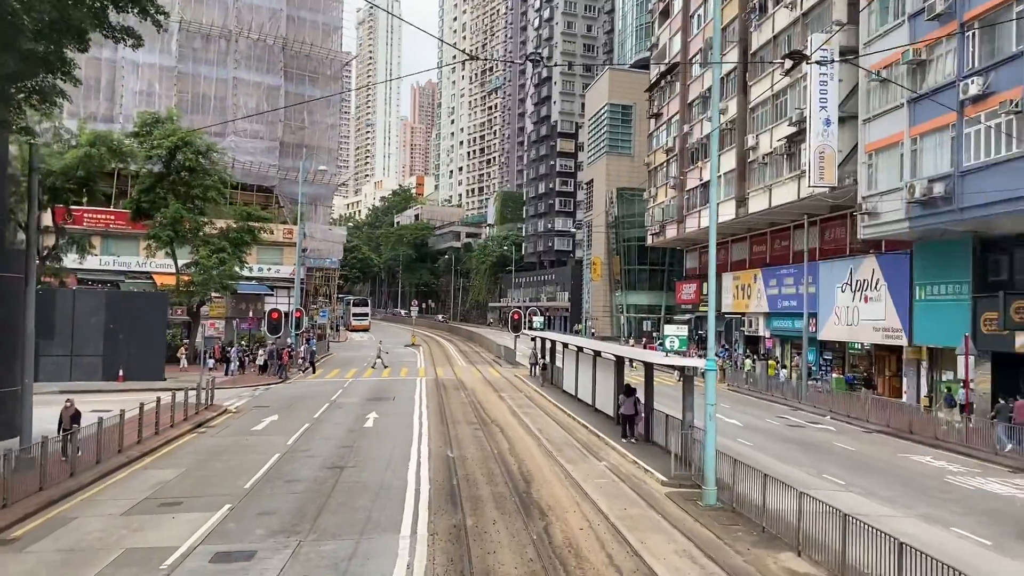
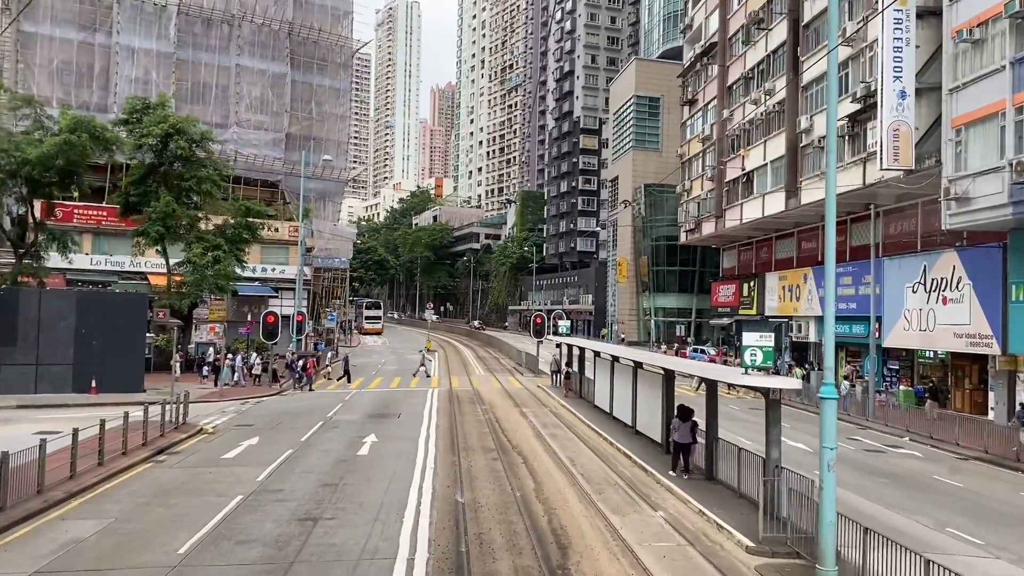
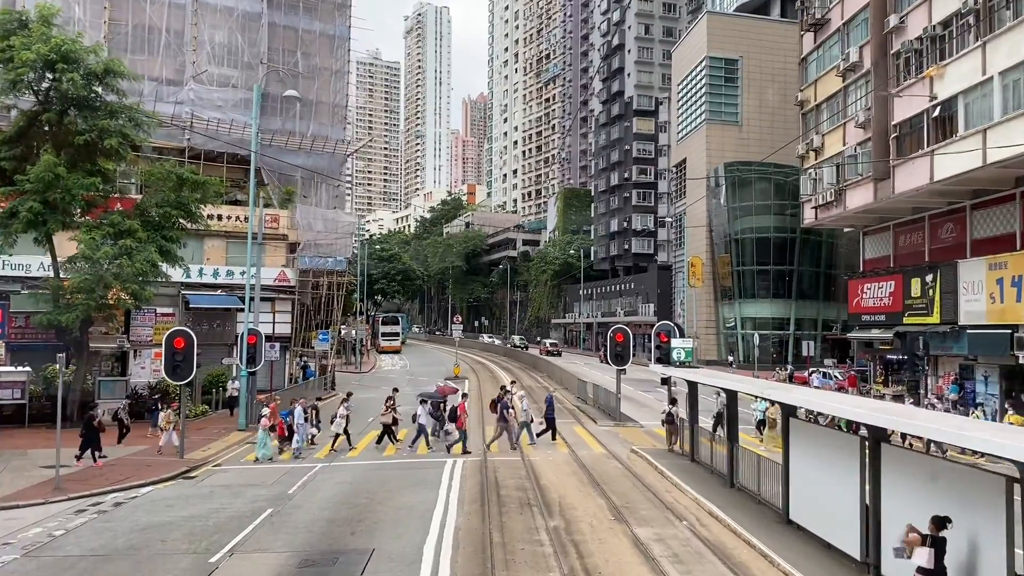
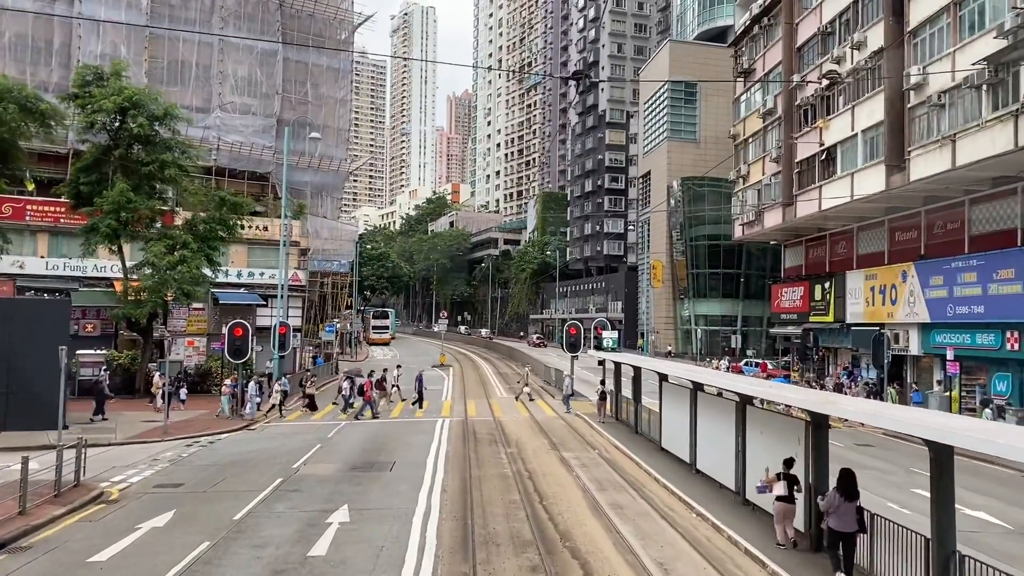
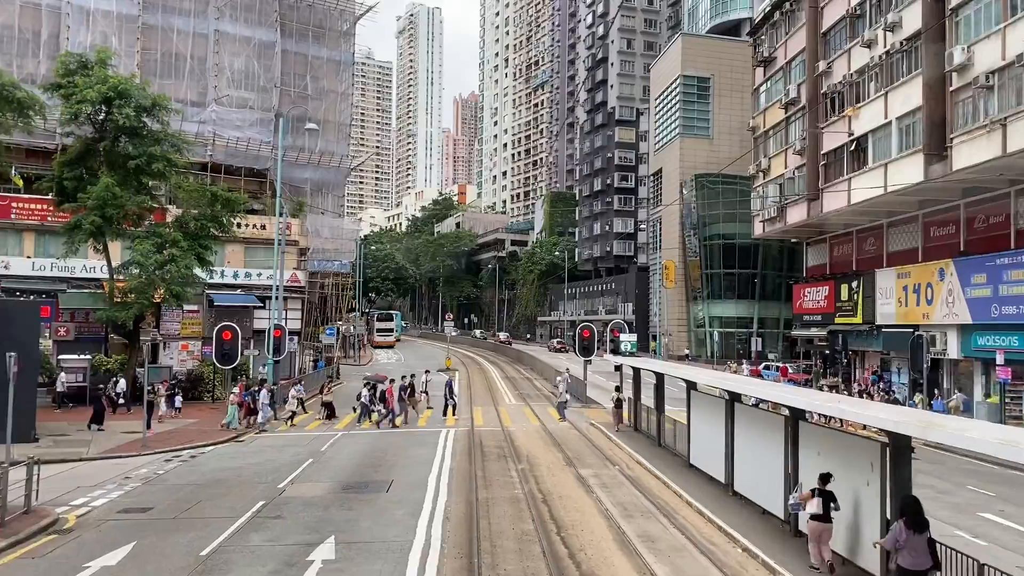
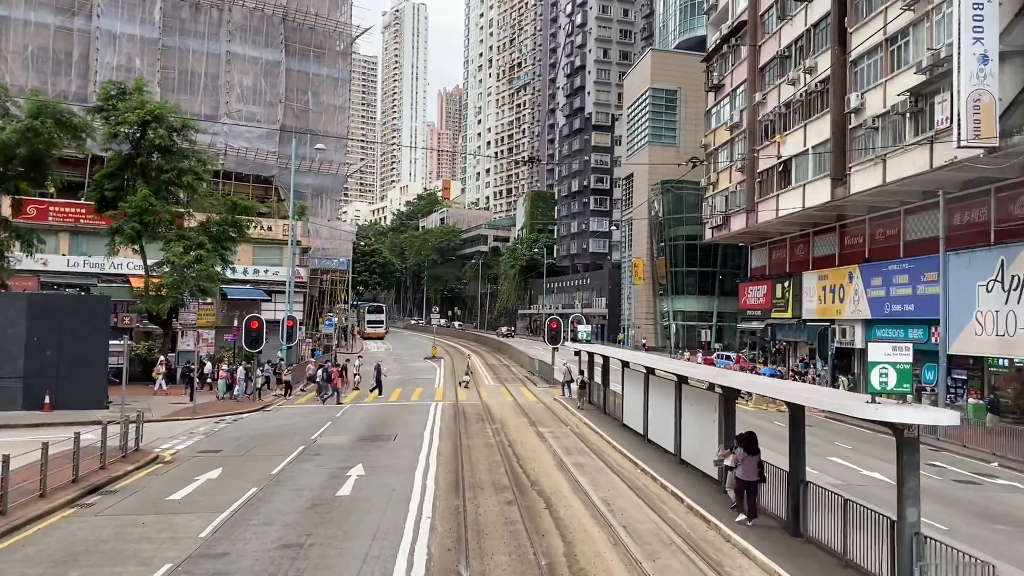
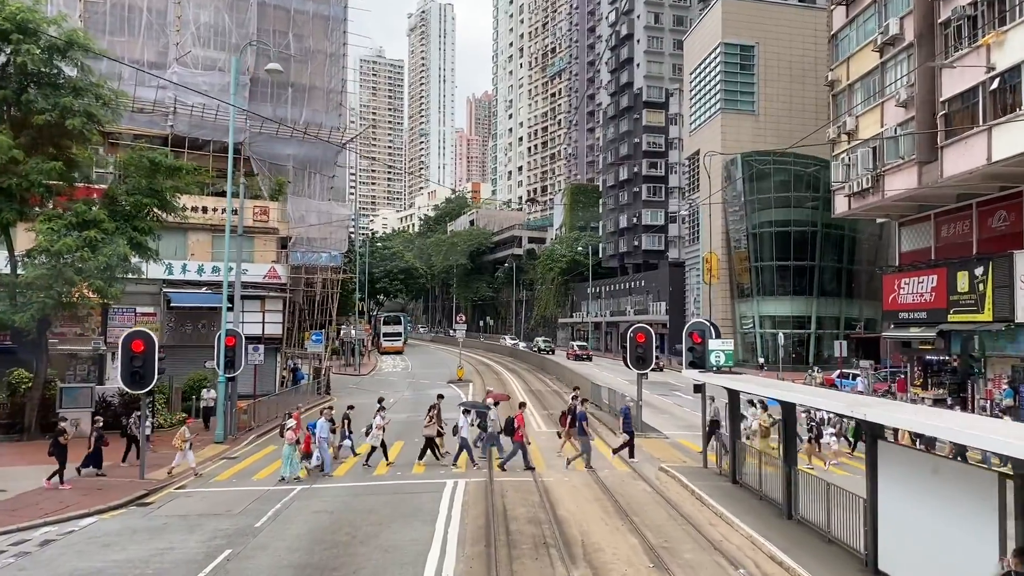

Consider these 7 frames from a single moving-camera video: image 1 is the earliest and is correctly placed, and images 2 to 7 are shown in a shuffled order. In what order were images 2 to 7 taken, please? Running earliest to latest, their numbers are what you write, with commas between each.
2, 6, 4, 5, 3, 7
